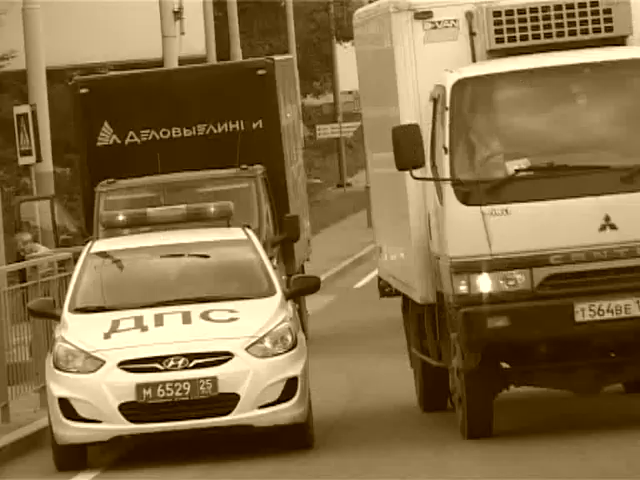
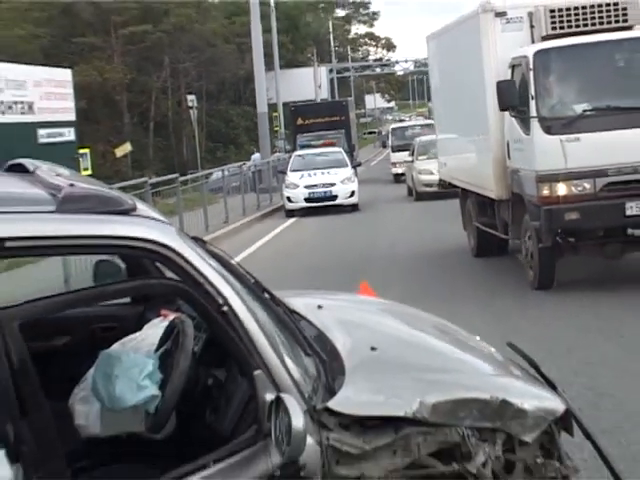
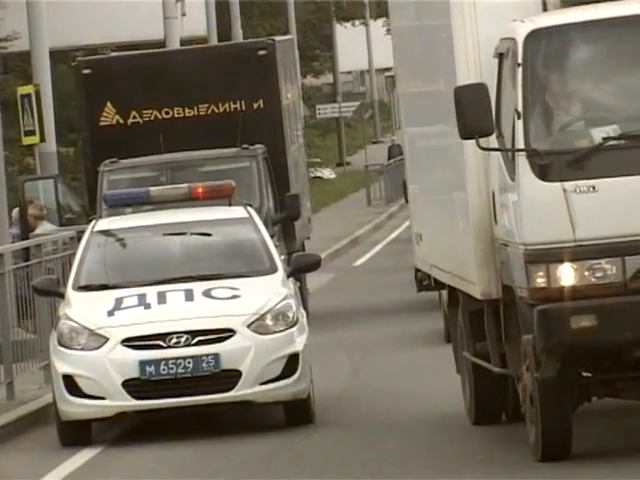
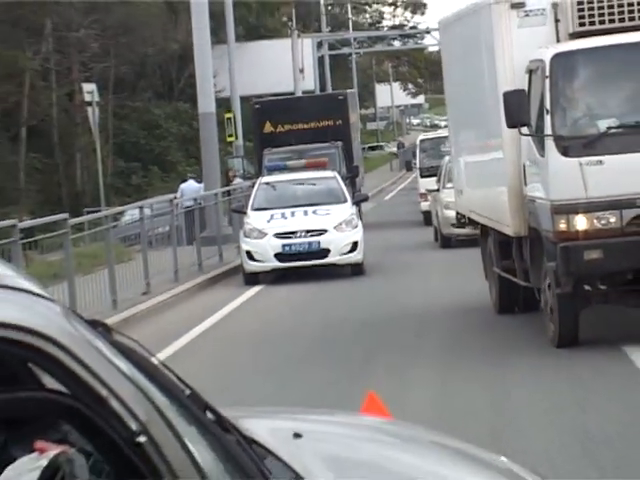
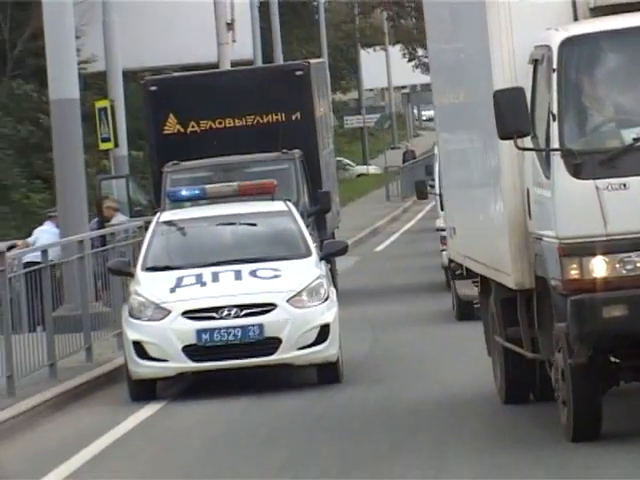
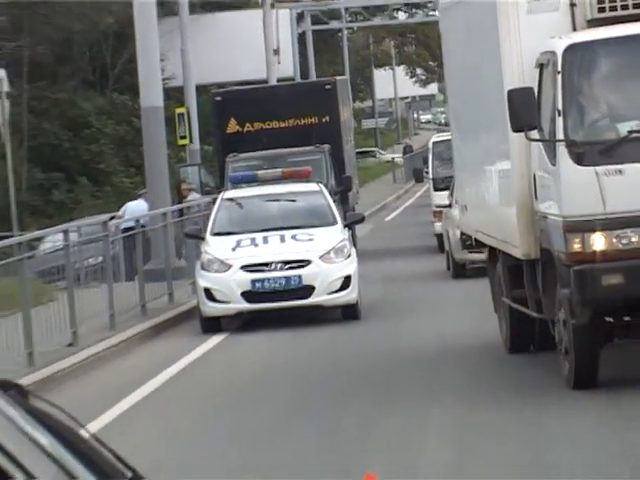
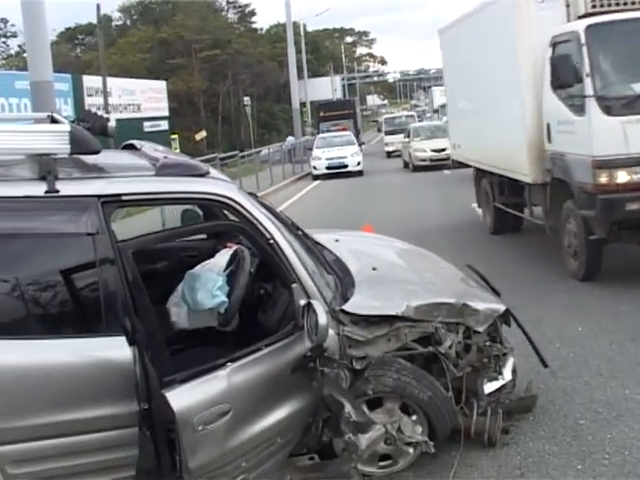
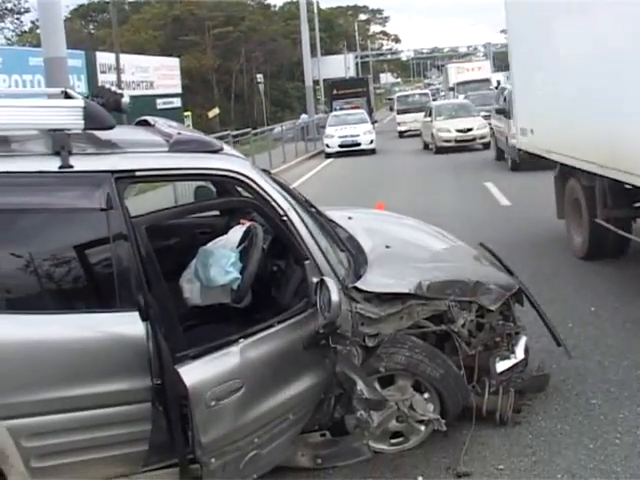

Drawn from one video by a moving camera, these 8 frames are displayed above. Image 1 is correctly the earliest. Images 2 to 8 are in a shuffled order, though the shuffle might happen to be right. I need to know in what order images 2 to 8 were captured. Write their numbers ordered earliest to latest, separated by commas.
3, 5, 6, 4, 2, 7, 8
